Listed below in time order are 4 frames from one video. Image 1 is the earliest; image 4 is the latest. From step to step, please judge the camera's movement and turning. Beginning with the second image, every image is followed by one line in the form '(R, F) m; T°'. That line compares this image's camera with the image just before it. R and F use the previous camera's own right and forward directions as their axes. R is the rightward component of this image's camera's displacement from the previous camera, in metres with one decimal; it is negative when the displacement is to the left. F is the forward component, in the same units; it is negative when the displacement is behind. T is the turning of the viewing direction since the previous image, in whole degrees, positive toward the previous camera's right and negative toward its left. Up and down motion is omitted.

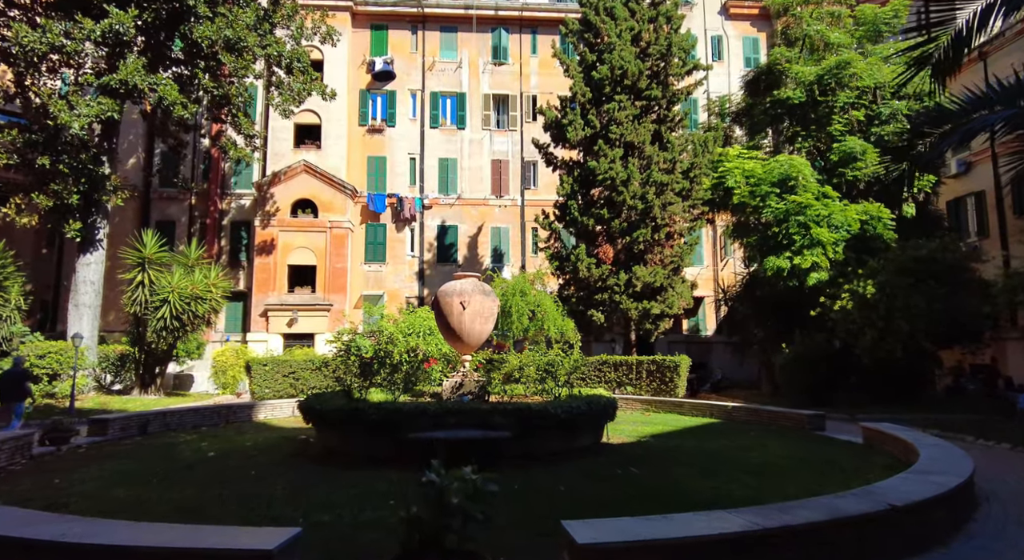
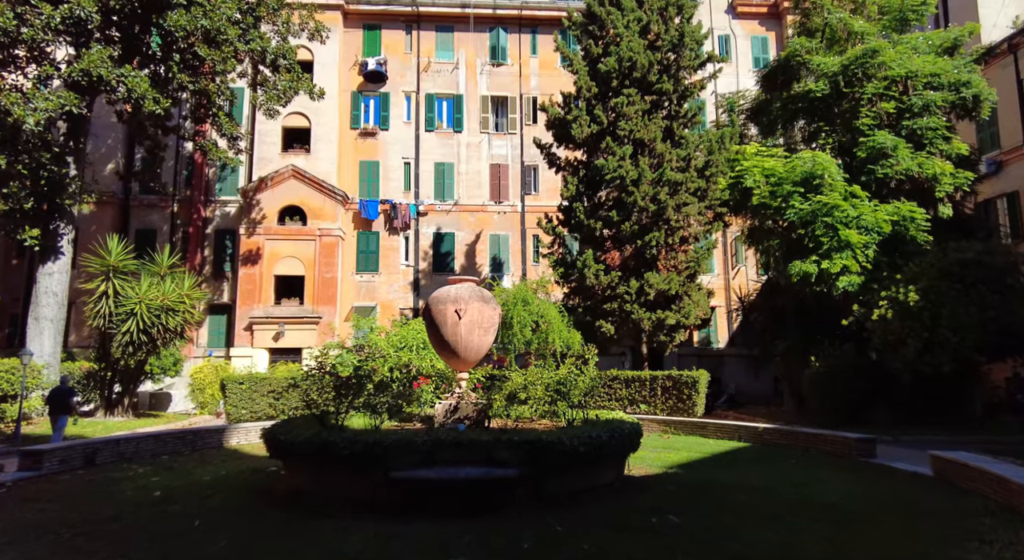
(-0.1, +1.6) m; 0°
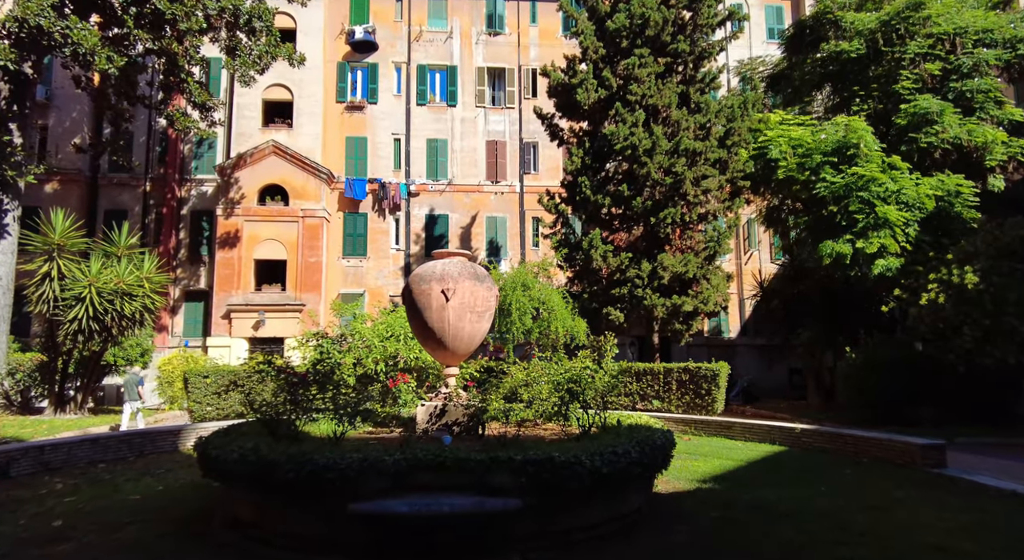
(0.0, +1.8) m; 0°
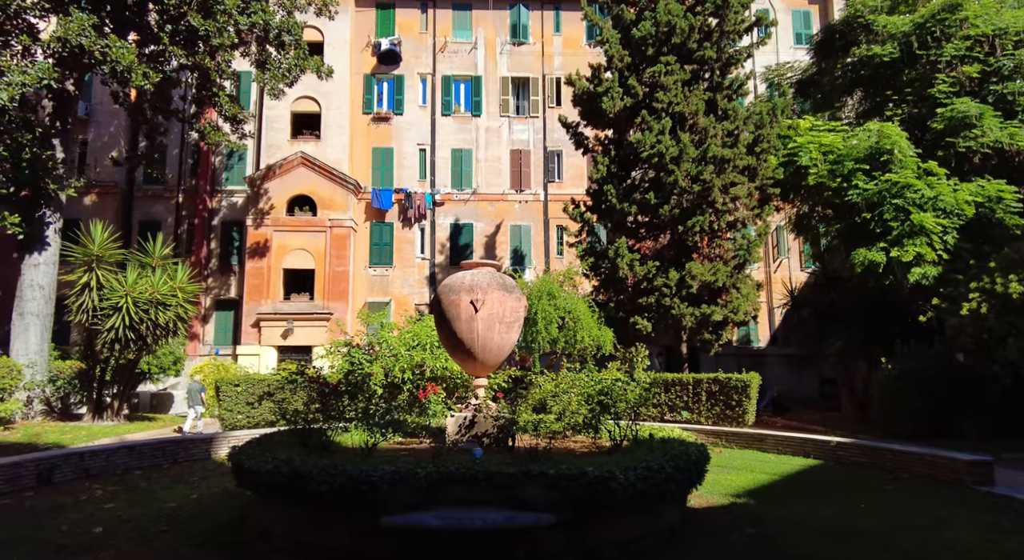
(-0.1, 0.0) m; -2°
